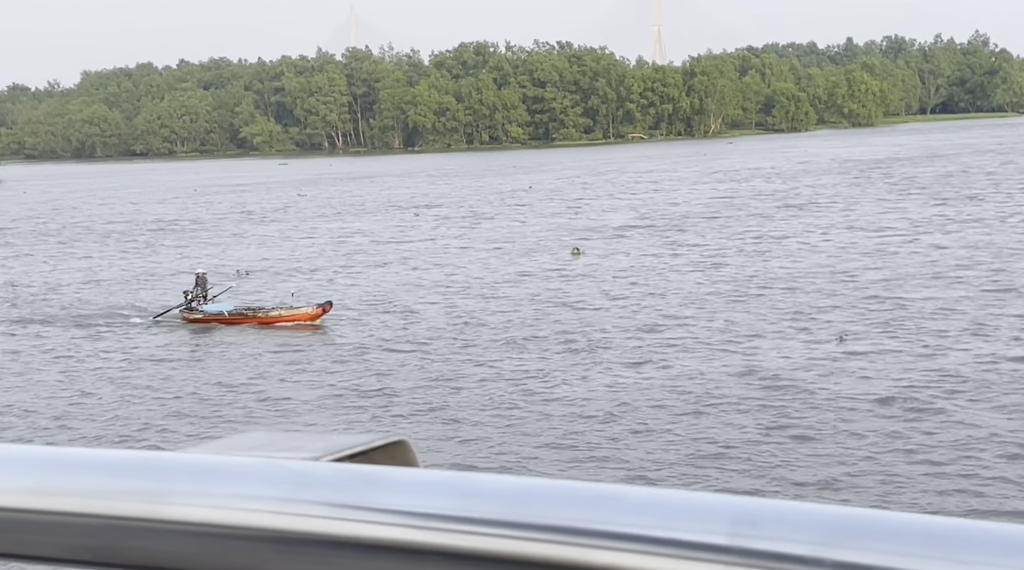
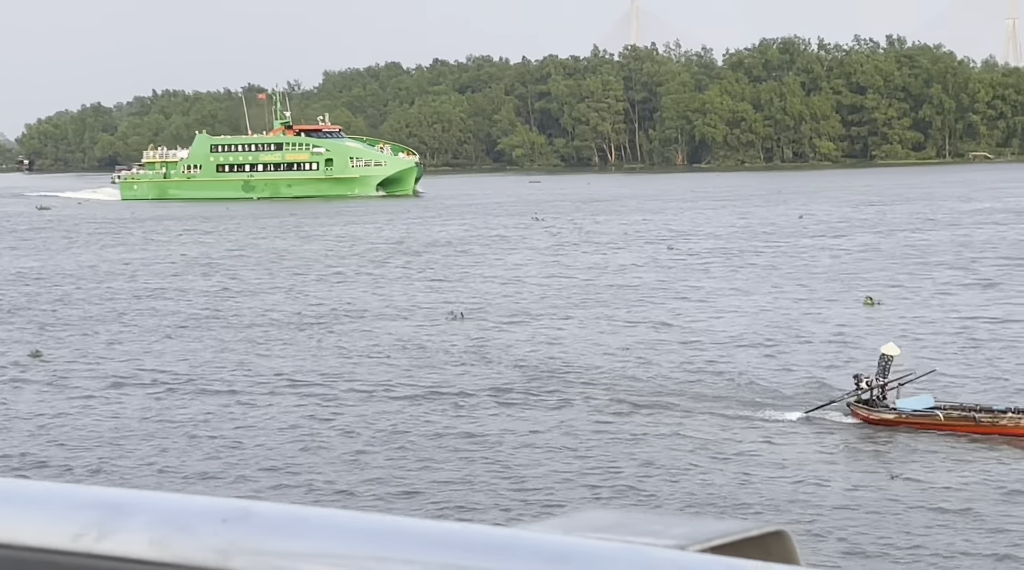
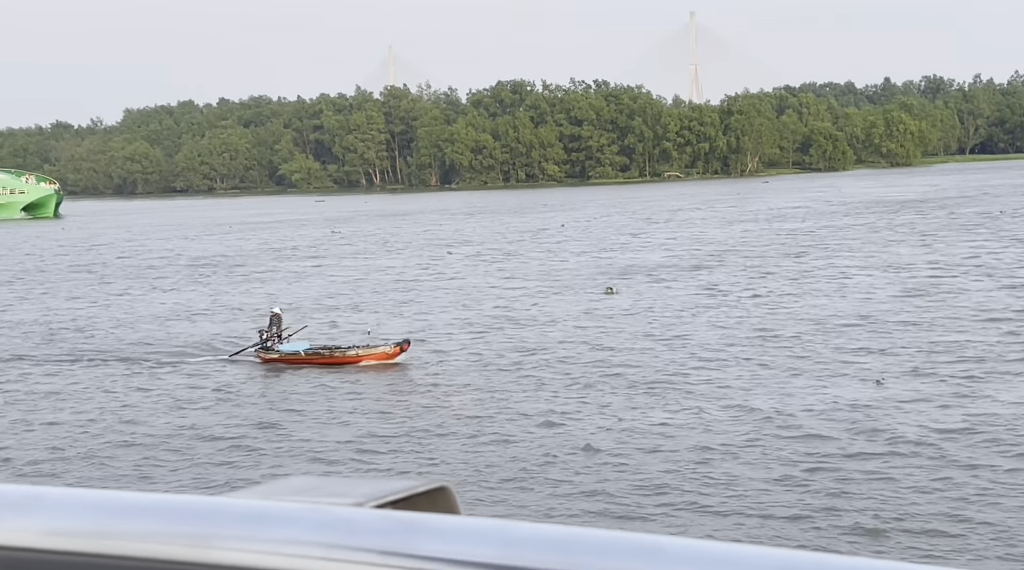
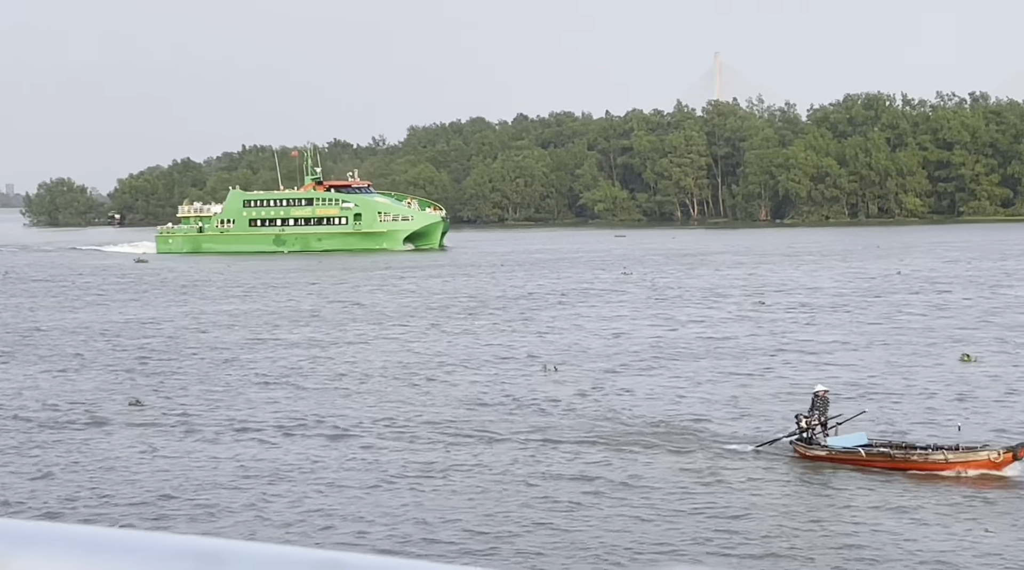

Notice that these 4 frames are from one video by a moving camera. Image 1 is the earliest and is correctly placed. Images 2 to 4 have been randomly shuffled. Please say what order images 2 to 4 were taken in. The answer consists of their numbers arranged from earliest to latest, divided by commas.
3, 4, 2
